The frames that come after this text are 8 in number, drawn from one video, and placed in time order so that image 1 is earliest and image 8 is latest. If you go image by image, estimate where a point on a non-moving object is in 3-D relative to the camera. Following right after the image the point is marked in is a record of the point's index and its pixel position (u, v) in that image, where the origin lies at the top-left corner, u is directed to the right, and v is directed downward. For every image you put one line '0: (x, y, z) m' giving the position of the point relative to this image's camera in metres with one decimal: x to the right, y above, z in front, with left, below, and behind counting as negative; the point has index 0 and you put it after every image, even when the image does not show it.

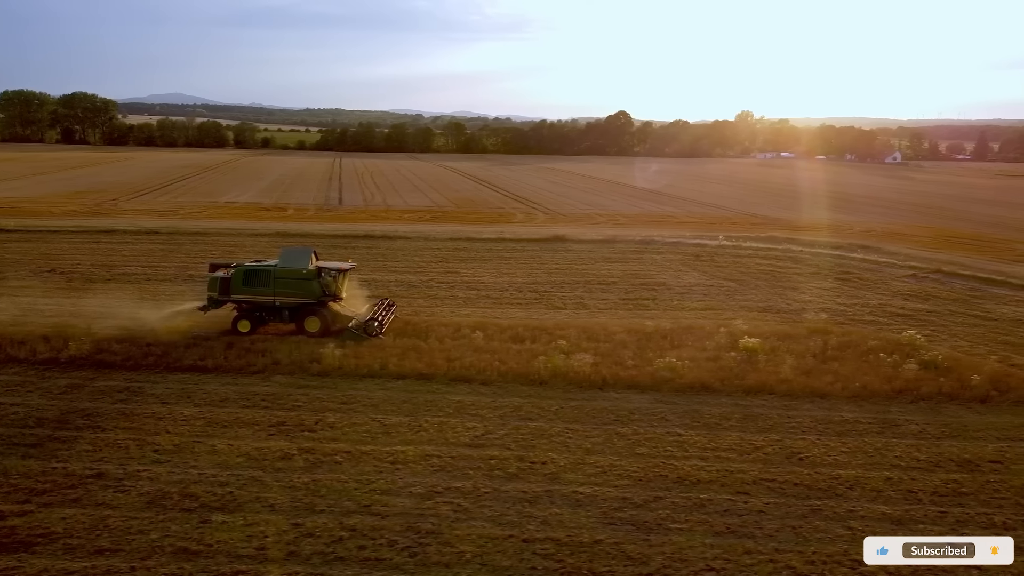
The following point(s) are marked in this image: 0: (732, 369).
0: (+3.2, -1.2, +11.5) m
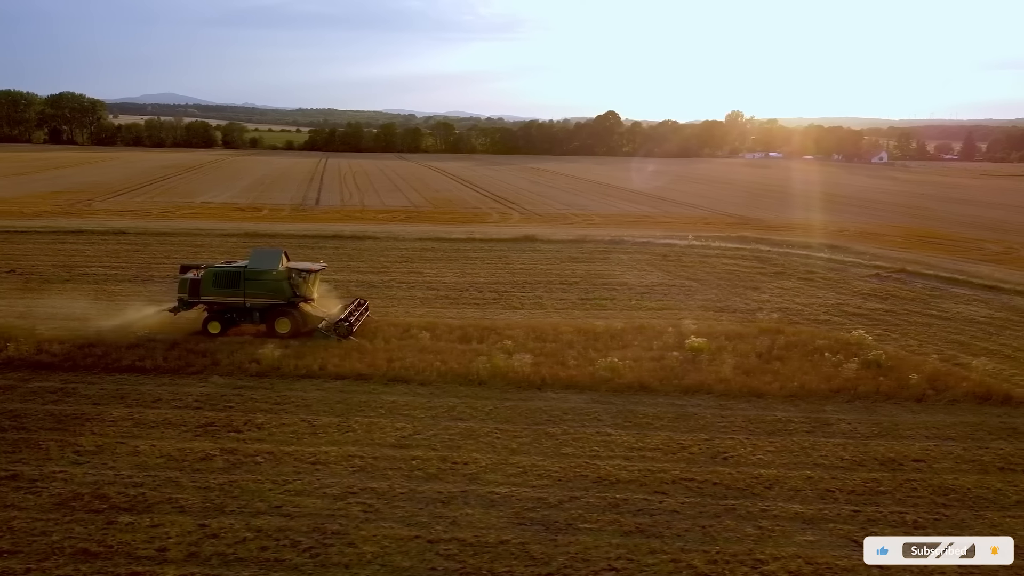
0: (+2.3, -1.2, +11.6) m
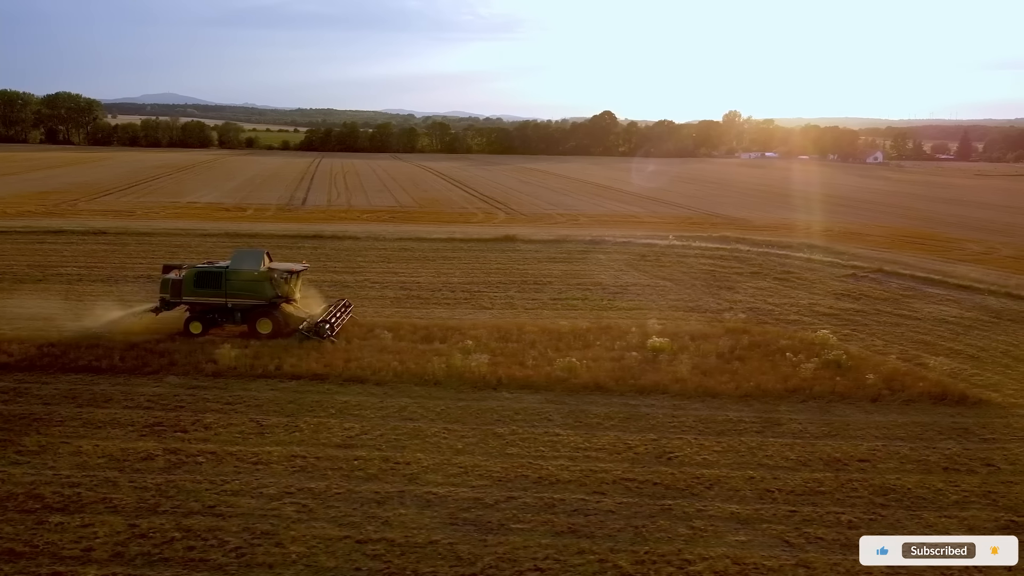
0: (+1.7, -1.2, +11.5) m
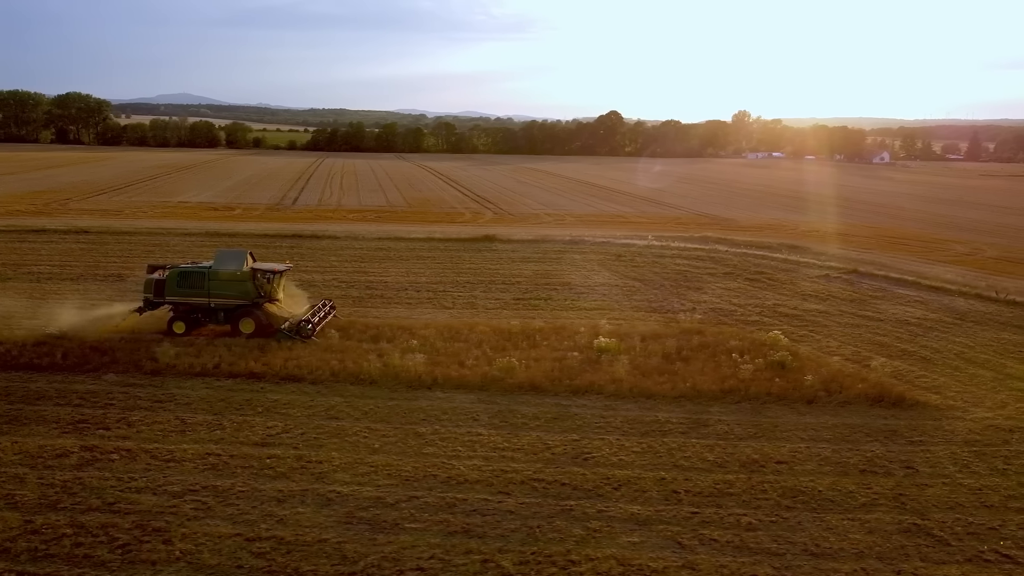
0: (+0.8, -1.2, +11.5) m
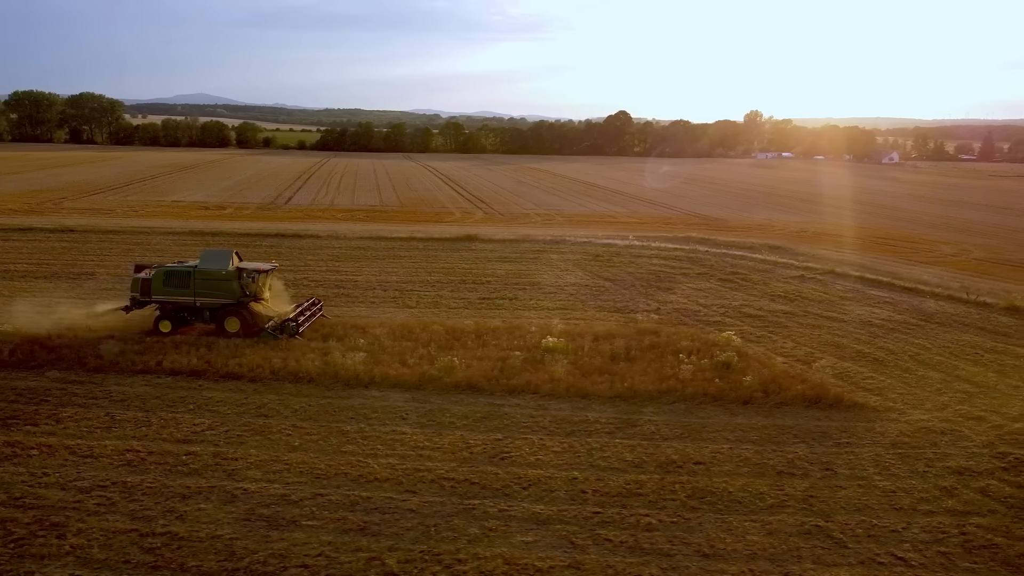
0: (0.0, -1.1, +11.5) m
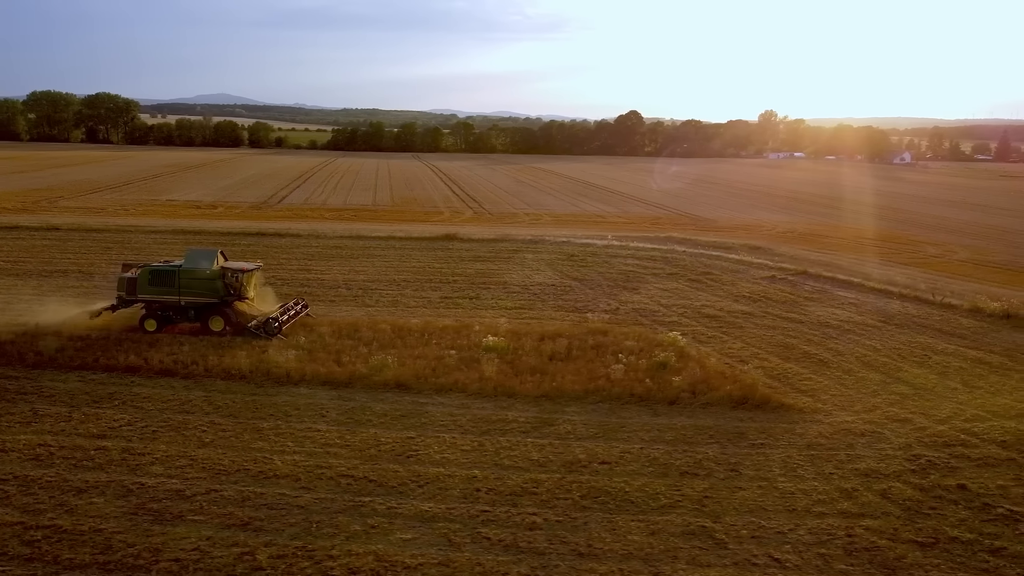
0: (-1.0, -1.1, +11.6) m
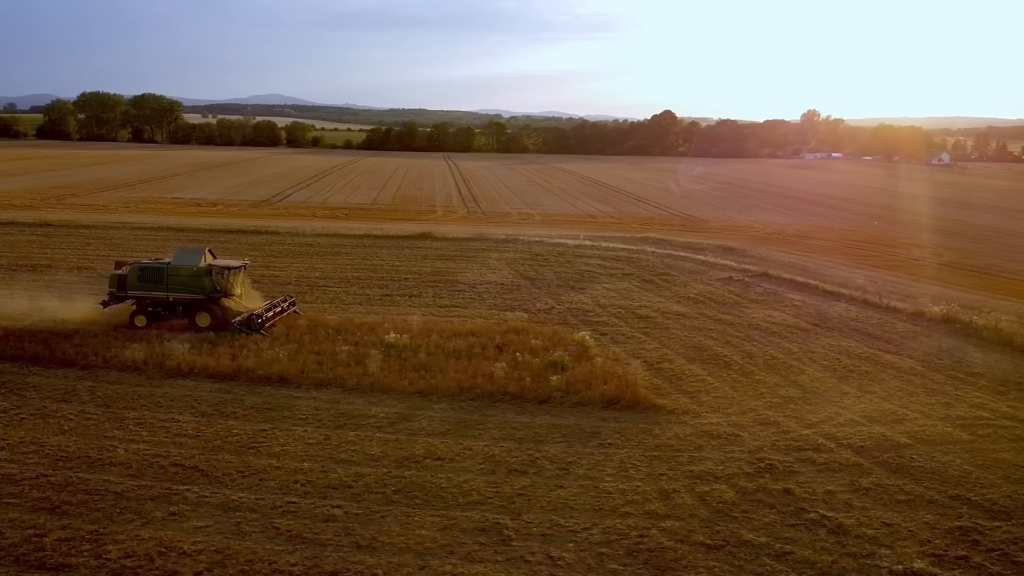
0: (-2.6, -1.1, +11.8) m
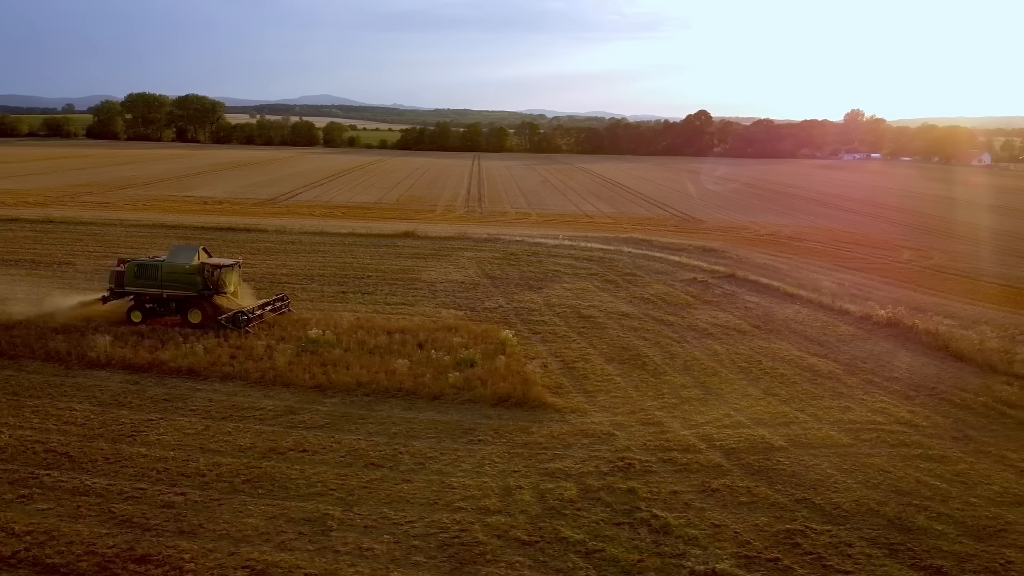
0: (-3.9, -1.0, +12.0) m
